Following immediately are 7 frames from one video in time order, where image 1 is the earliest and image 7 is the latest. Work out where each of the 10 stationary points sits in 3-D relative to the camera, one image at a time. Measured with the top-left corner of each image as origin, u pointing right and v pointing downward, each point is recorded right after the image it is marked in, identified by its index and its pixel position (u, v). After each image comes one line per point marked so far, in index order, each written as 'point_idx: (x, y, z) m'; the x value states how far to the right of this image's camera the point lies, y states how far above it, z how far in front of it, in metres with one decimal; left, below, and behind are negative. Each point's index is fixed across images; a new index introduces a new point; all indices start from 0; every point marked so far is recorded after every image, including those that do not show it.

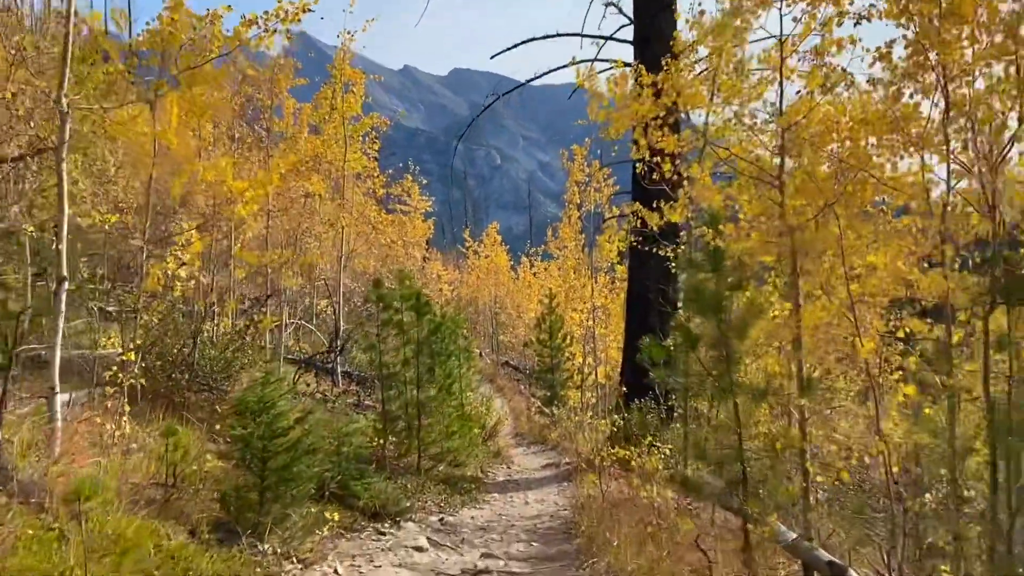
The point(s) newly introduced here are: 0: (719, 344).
0: (+1.0, -0.3, +3.8) m
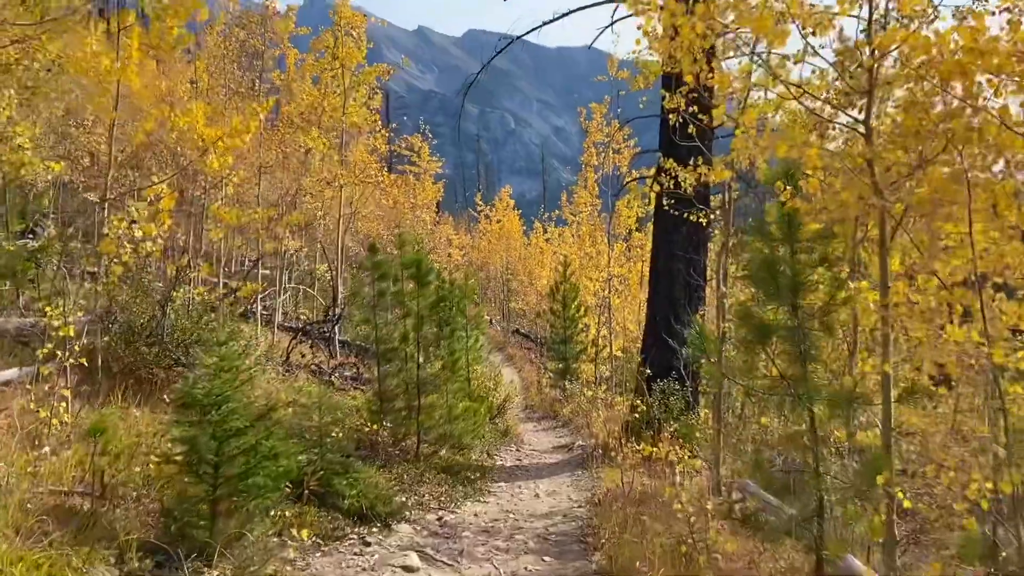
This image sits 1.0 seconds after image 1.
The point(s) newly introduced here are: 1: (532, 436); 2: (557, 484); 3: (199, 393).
0: (+1.0, -0.2, +3.0) m
1: (+0.3, -1.9, +10.6) m
2: (+0.4, -1.7, +7.0) m
3: (-1.3, -0.4, +3.4) m
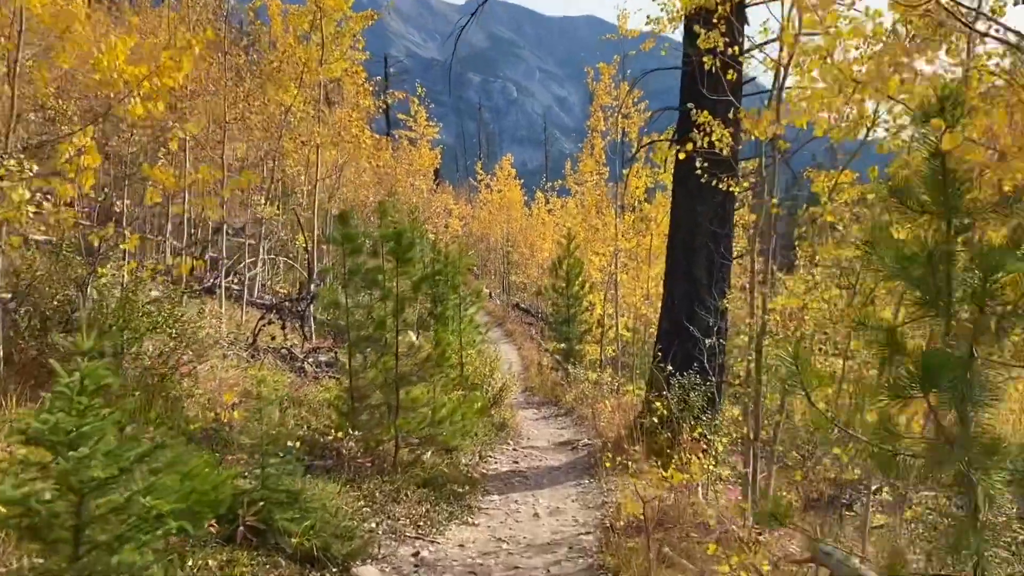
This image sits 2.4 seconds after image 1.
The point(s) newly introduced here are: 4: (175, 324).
0: (+1.0, -0.2, +1.9) m
1: (+0.2, -1.7, +9.6) m
2: (+0.3, -1.5, +6.0) m
3: (-1.3, -0.4, +2.3) m
4: (-2.4, -0.3, +5.8) m
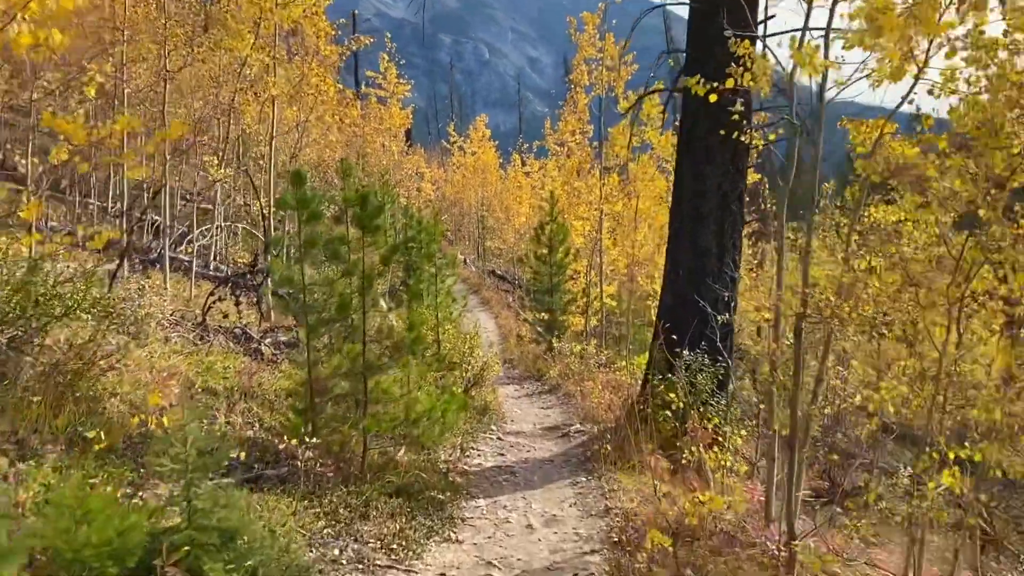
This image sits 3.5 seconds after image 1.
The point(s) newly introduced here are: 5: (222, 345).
0: (+1.0, -0.2, +1.1) m
1: (0.0, -1.3, +8.8) m
2: (+0.3, -1.4, +5.2) m
3: (-1.3, -0.4, +1.4) m
4: (-2.5, -0.1, +4.9) m
5: (-2.4, -0.5, +6.8) m
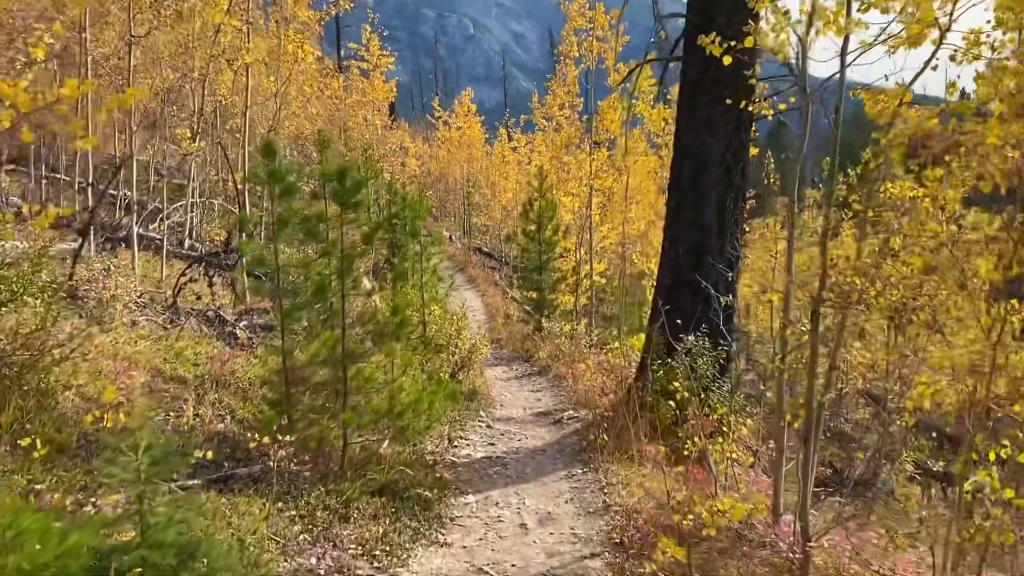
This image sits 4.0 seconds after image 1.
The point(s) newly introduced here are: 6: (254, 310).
0: (+1.1, -0.2, +0.7) m
1: (-0.1, -1.1, +8.5) m
2: (+0.2, -1.3, +4.8) m
3: (-1.3, -0.4, +1.1) m
4: (-2.5, 0.0, +4.5) m
5: (-2.5, -0.3, +6.4) m
6: (-2.2, -0.2, +7.1) m
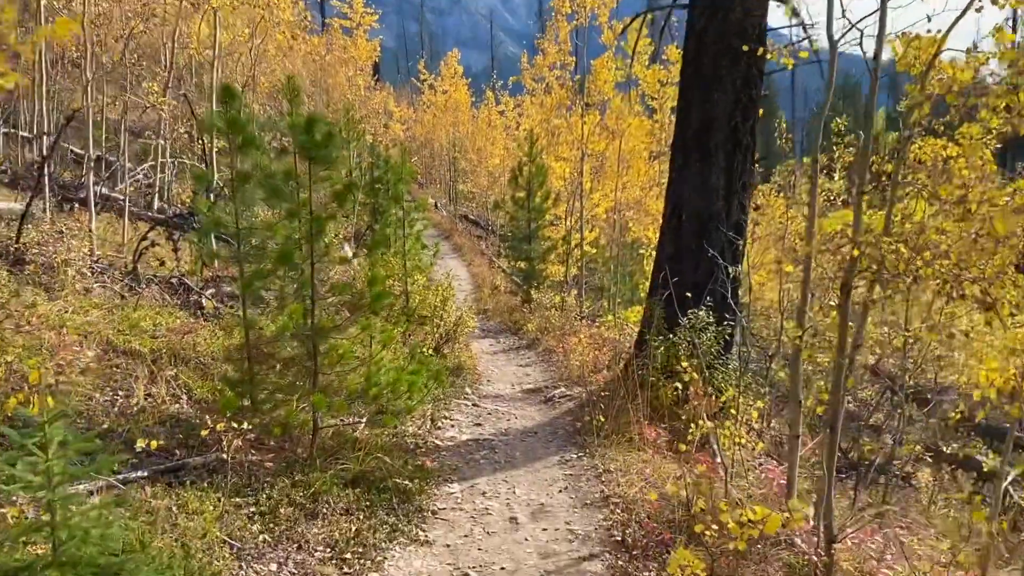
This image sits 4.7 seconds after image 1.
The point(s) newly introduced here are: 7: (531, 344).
0: (+1.1, -0.2, +0.2) m
1: (-0.2, -0.8, +8.0) m
2: (+0.2, -1.1, +4.4) m
3: (-1.3, -0.3, +0.6) m
4: (-2.6, +0.2, +3.9) m
5: (-2.6, -0.1, +5.9) m
6: (-2.3, +0.1, +6.6) m
7: (+0.2, -0.6, +9.3) m
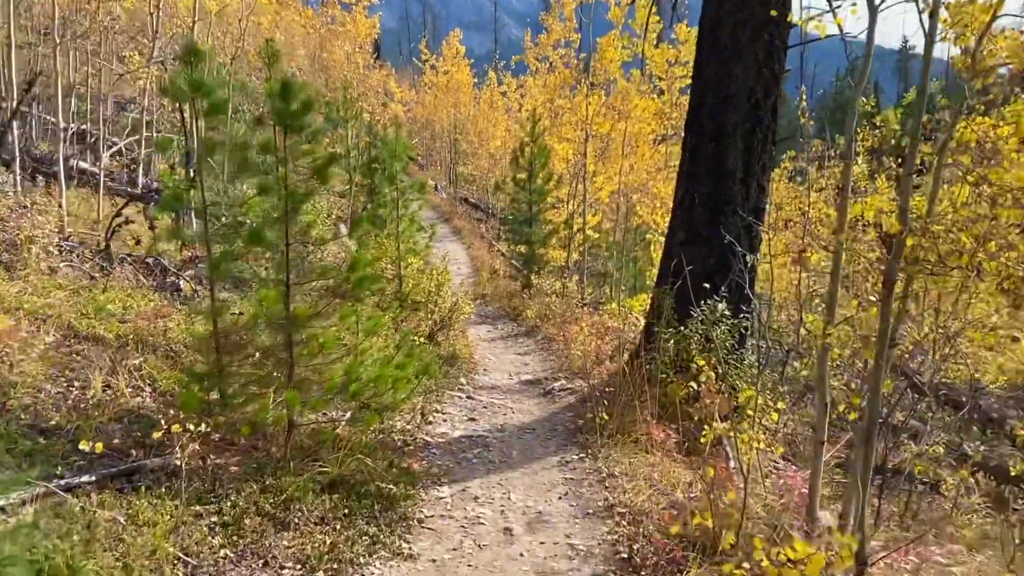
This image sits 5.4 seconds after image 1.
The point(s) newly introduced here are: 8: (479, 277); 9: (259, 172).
0: (+1.1, -0.2, -0.1) m
1: (-0.2, -0.6, +7.6) m
2: (+0.1, -1.0, +4.0) m
3: (-1.3, -0.3, +0.2) m
4: (-2.6, +0.3, +3.5) m
5: (-2.6, +0.1, +5.5) m
6: (-2.3, +0.2, +6.2) m
7: (+0.2, -0.5, +8.9) m
8: (-0.5, +0.2, +12.0) m
9: (-1.1, +0.5, +3.5) m
